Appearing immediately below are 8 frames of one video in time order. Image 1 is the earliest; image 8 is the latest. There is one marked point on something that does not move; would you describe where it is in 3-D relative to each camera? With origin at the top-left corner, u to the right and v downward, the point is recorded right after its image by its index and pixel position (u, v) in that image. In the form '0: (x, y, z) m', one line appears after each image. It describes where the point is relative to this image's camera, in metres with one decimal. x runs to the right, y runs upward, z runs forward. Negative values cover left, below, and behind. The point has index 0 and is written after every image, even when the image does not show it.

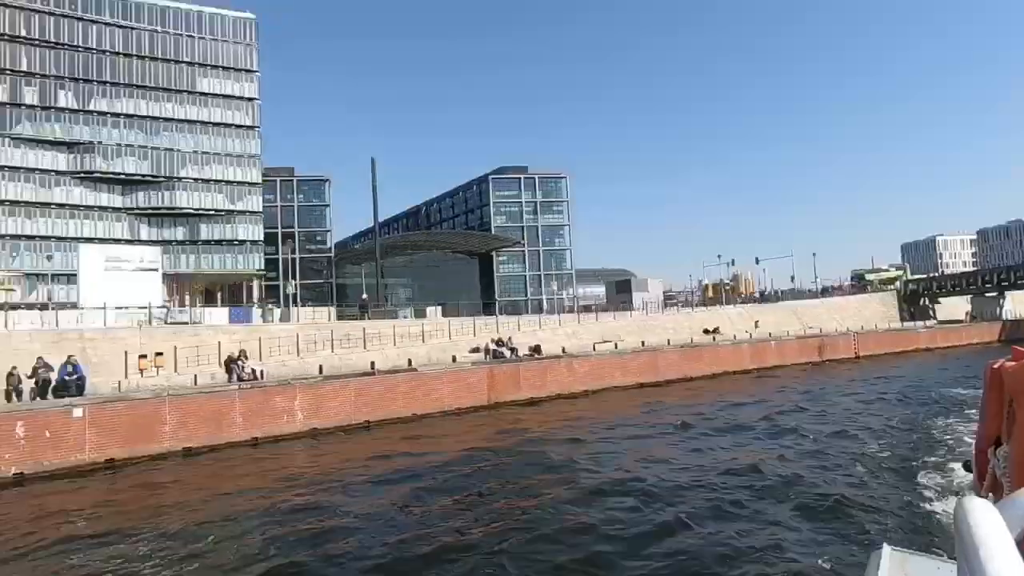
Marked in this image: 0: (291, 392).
0: (-8.0, -3.8, +19.8) m
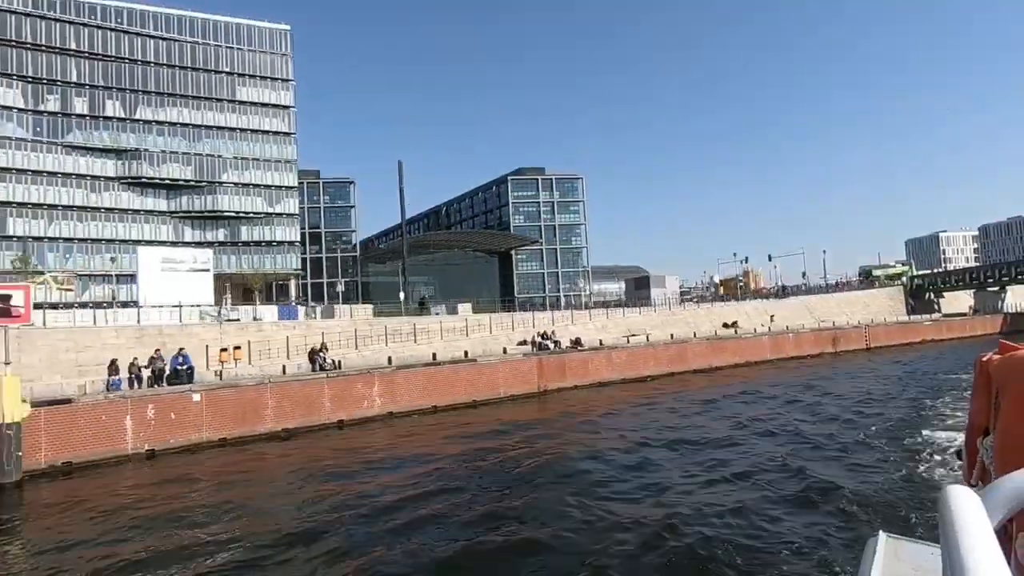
0: (-5.7, -3.7, +22.1) m
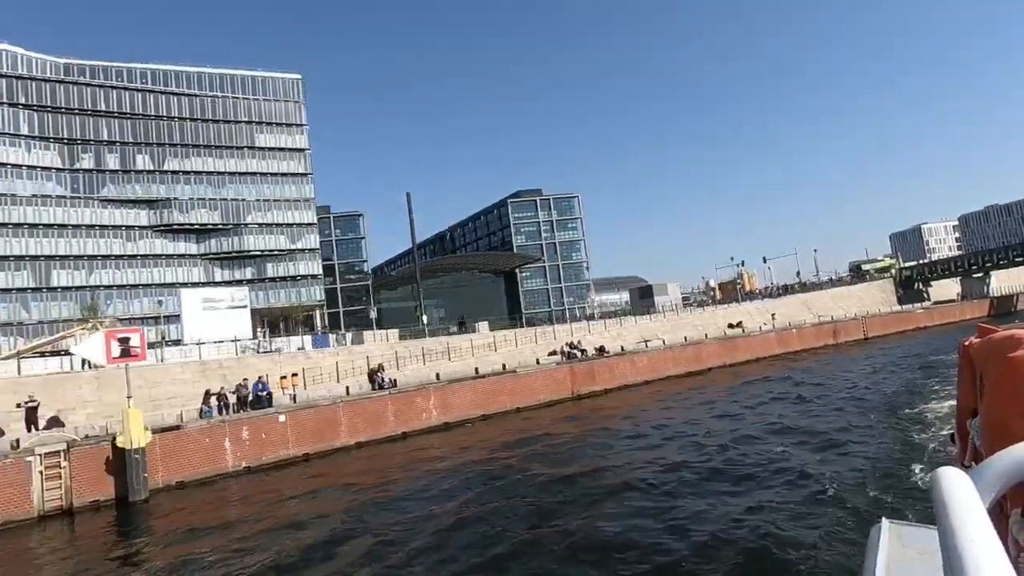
0: (-3.8, -4.8, +24.5) m
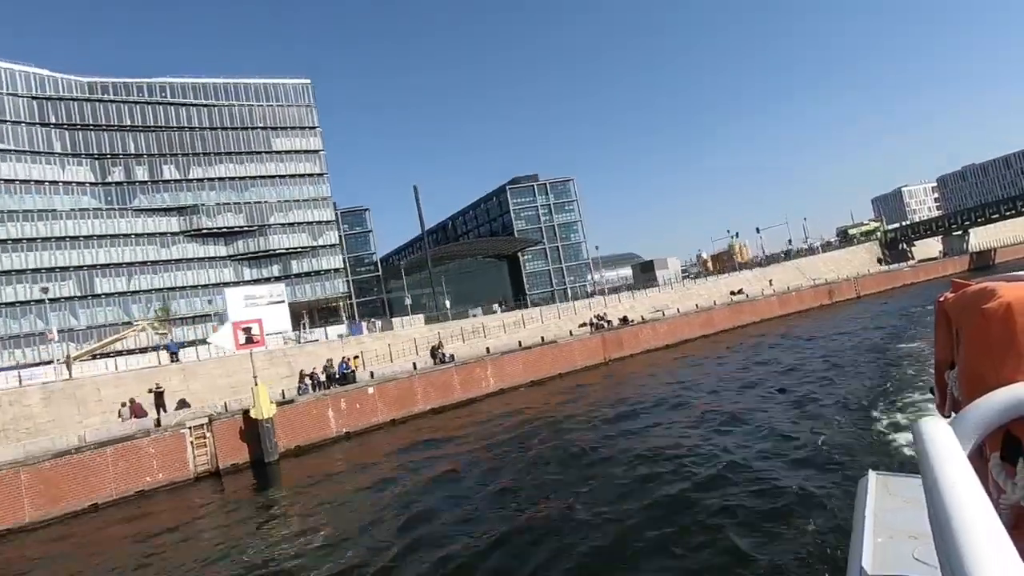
0: (-1.4, -3.9, +27.8) m
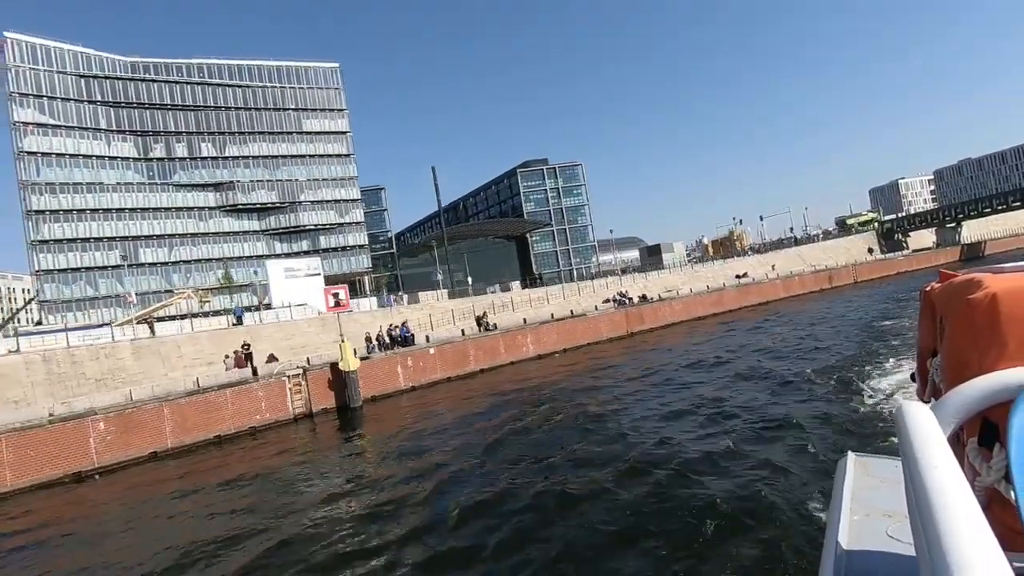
0: (+0.8, -2.5, +31.0) m
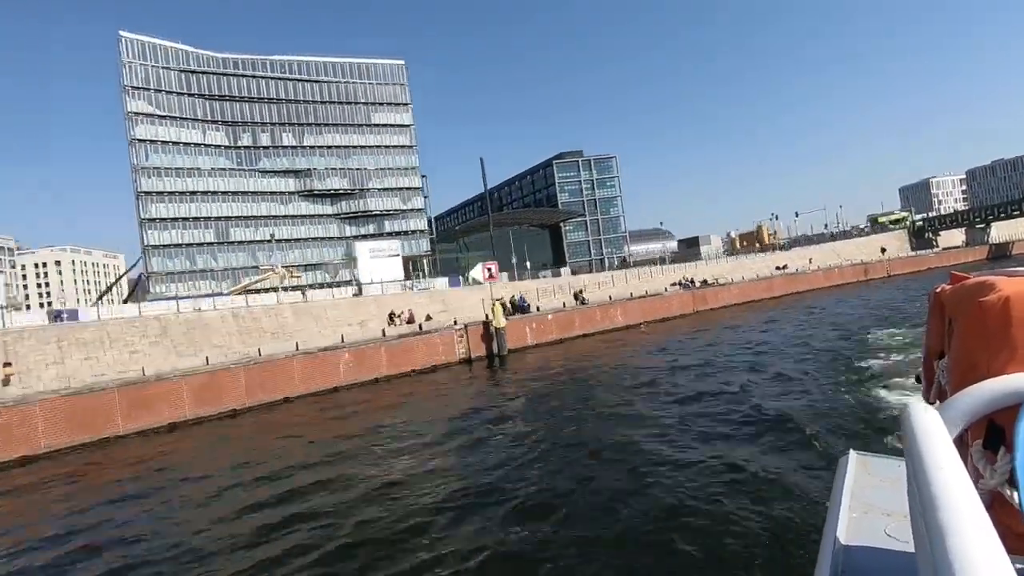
0: (+6.7, -1.3, +36.7) m
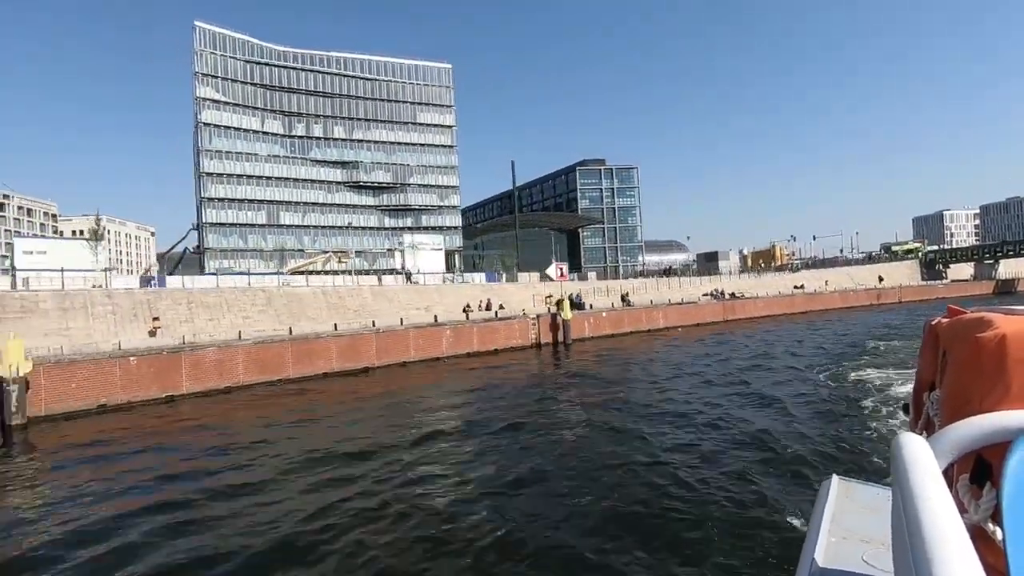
0: (+10.4, -1.7, +41.0) m
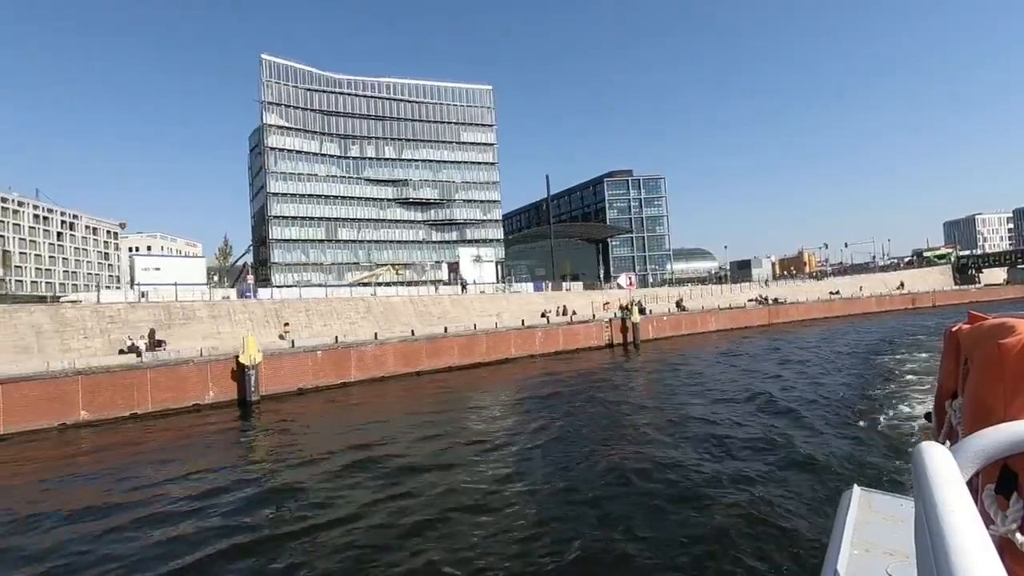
0: (+15.5, -2.3, +44.9) m
